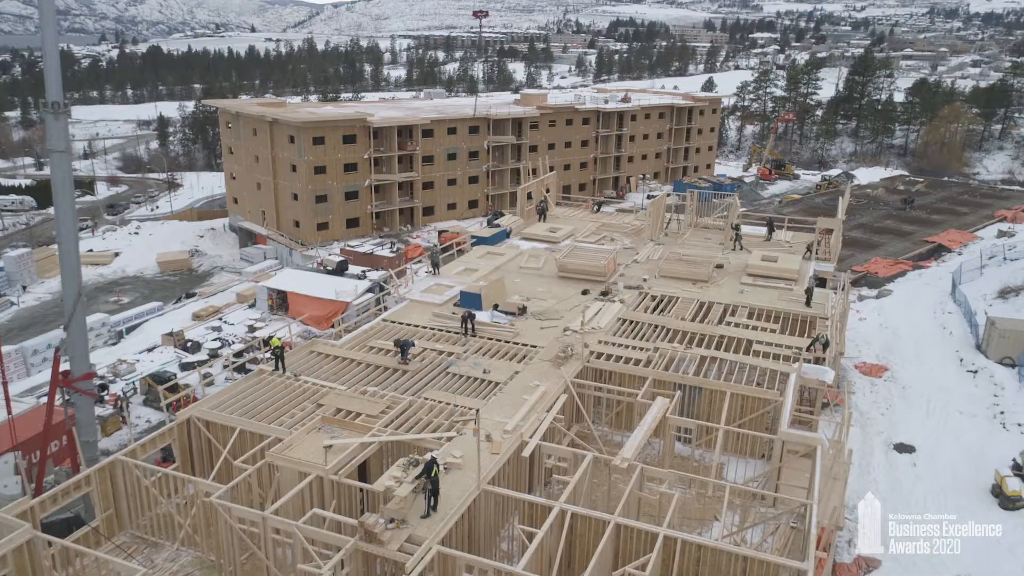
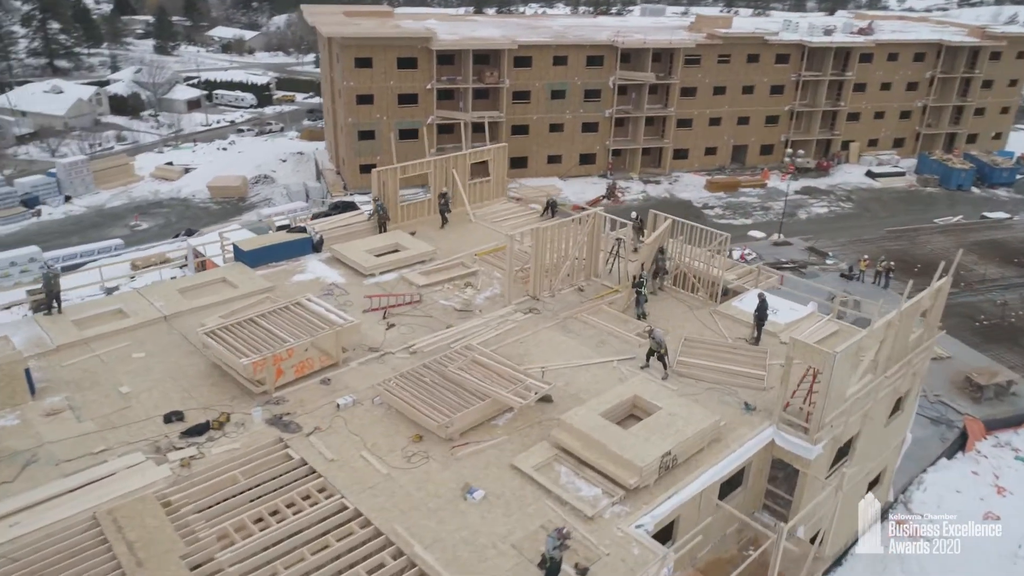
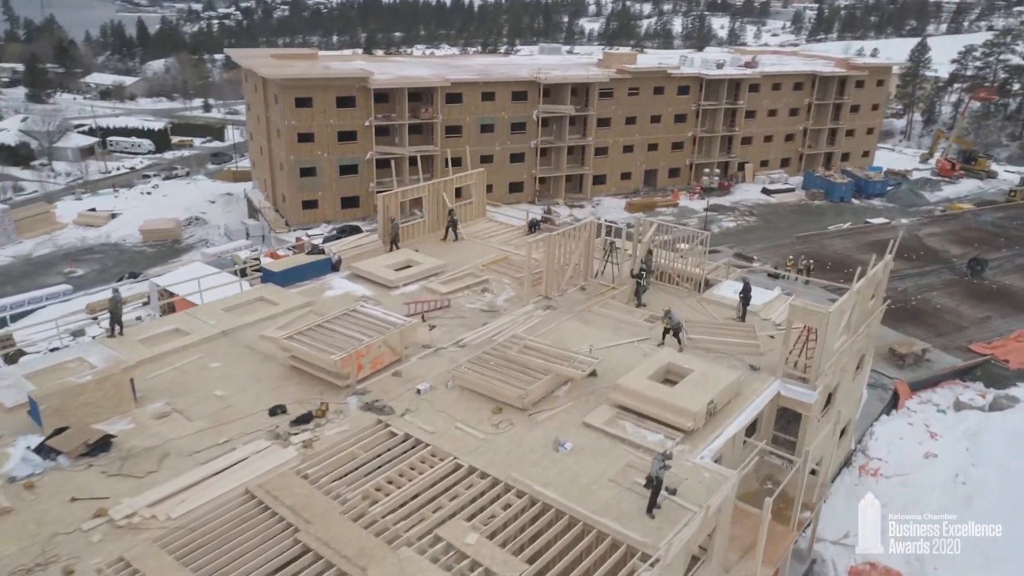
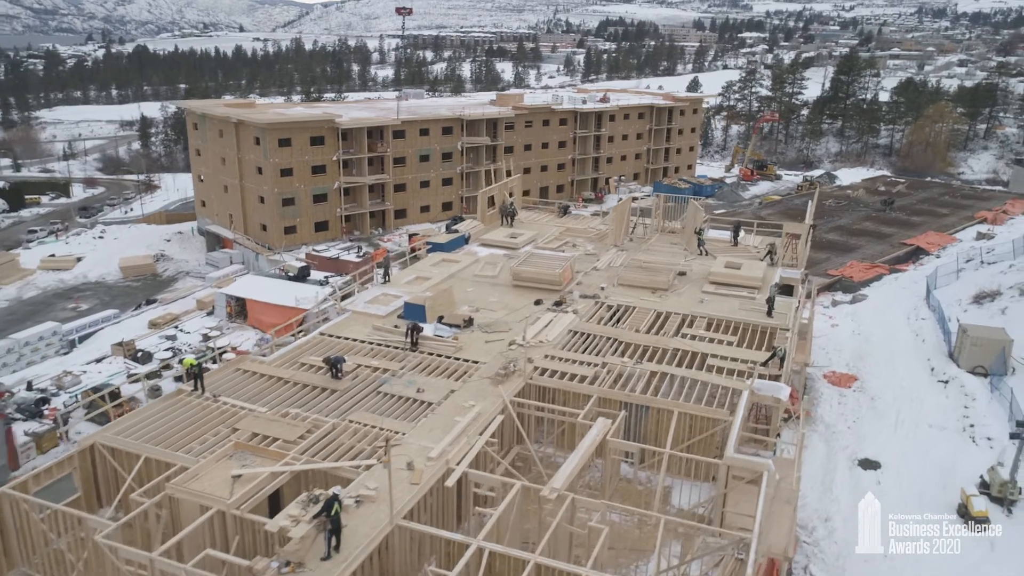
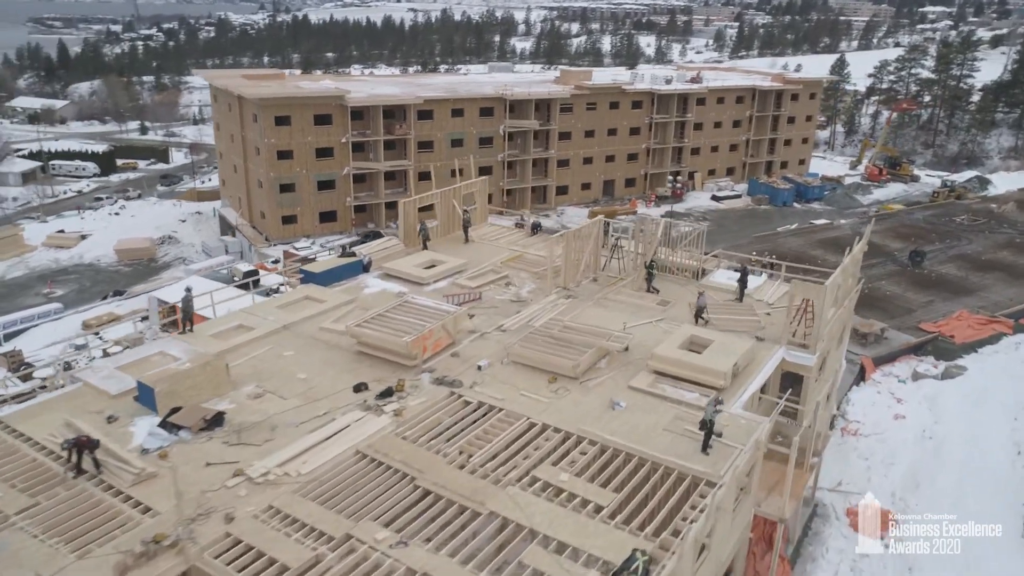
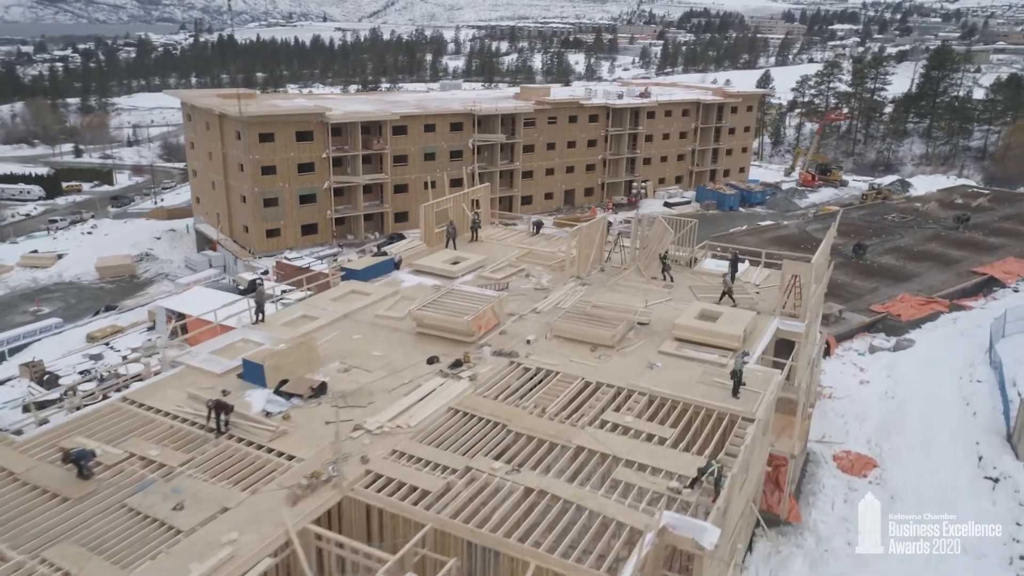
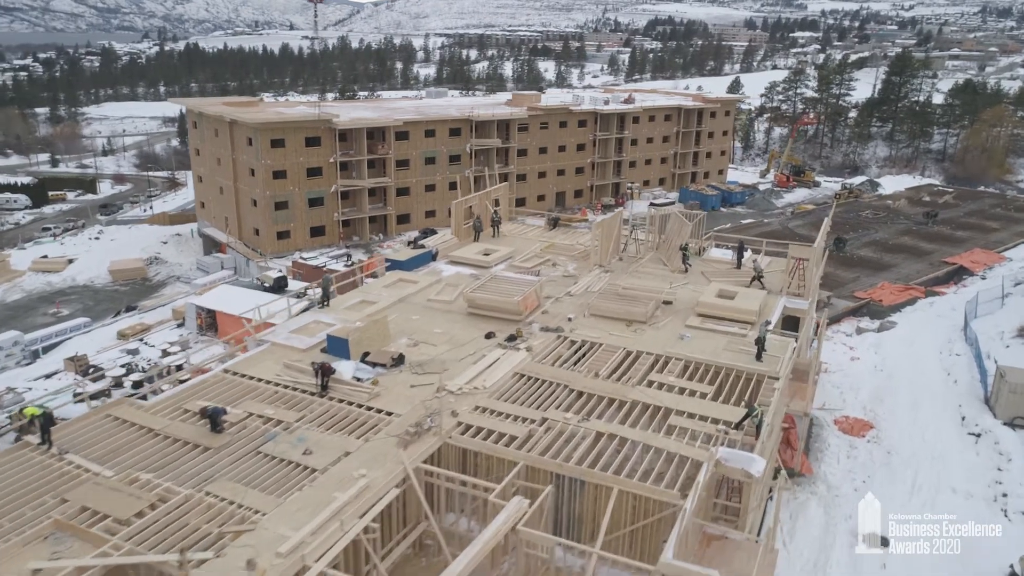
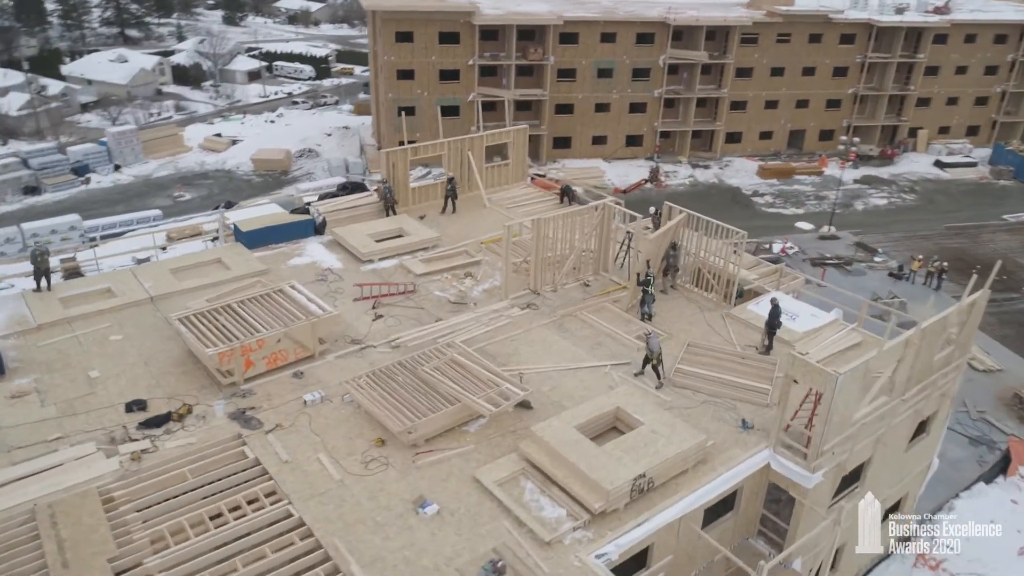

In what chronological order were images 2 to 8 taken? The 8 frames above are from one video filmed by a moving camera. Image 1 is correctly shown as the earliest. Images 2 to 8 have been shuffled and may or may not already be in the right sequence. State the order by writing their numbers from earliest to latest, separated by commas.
4, 7, 6, 5, 3, 2, 8
